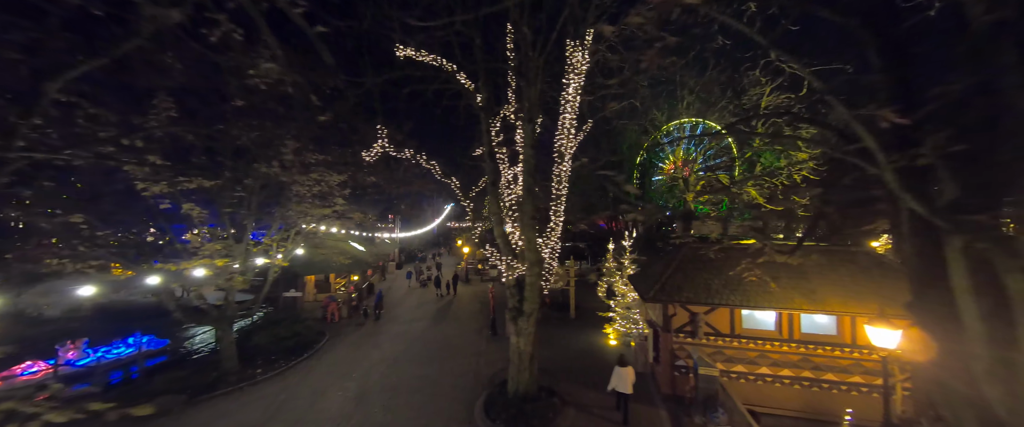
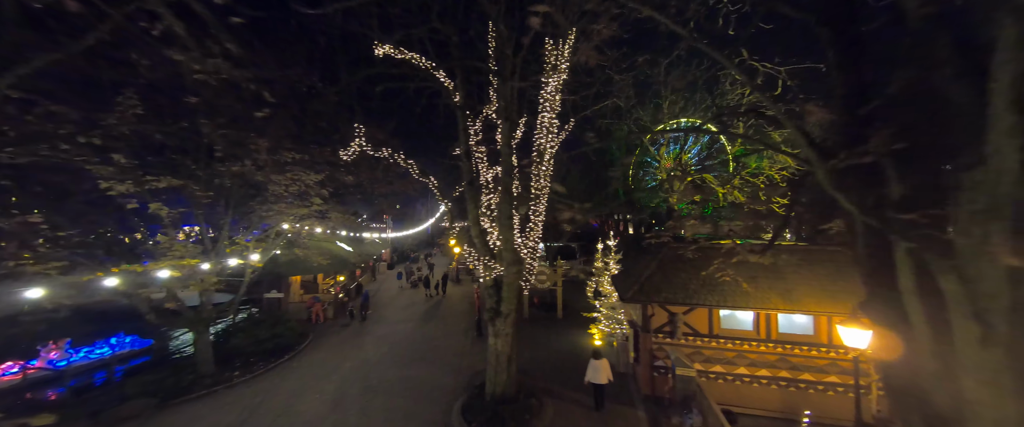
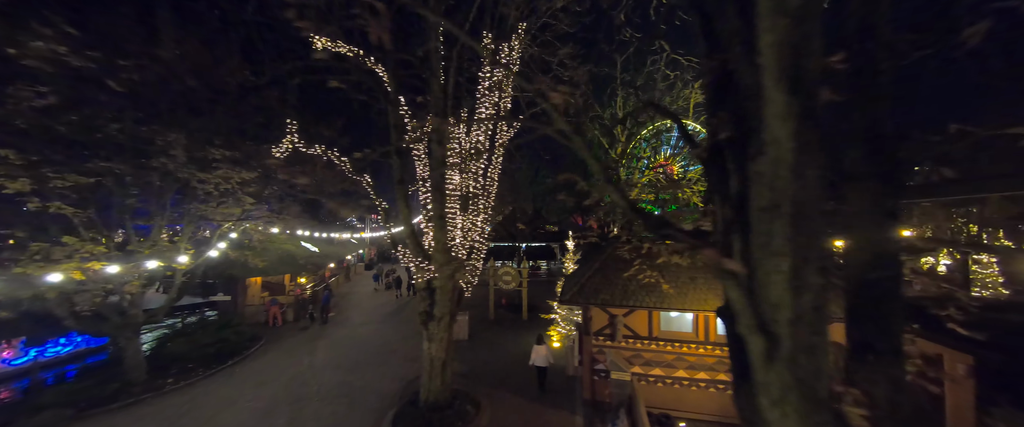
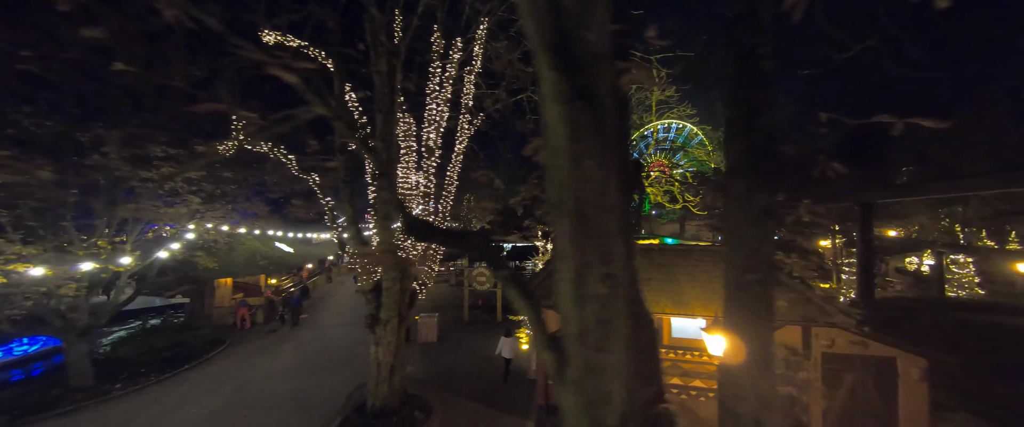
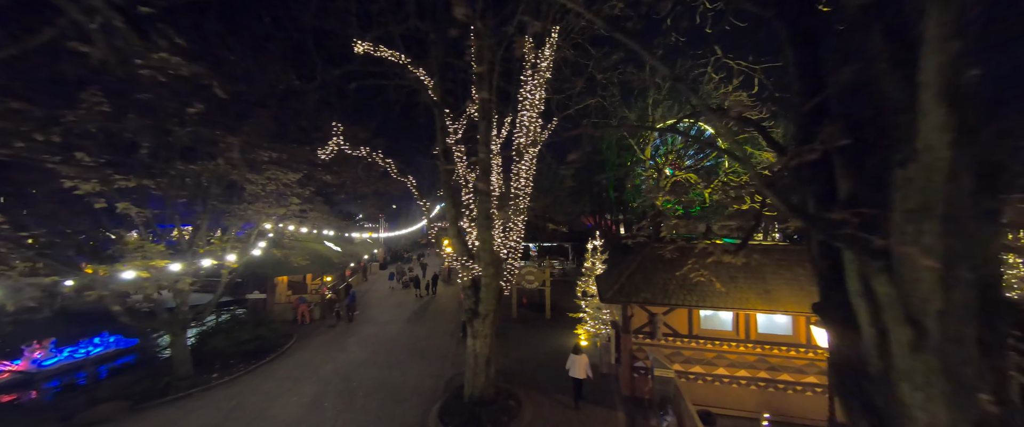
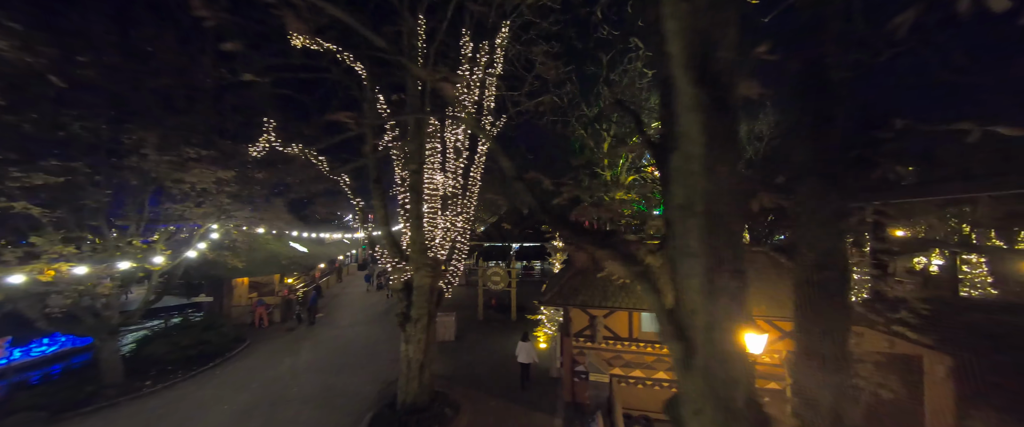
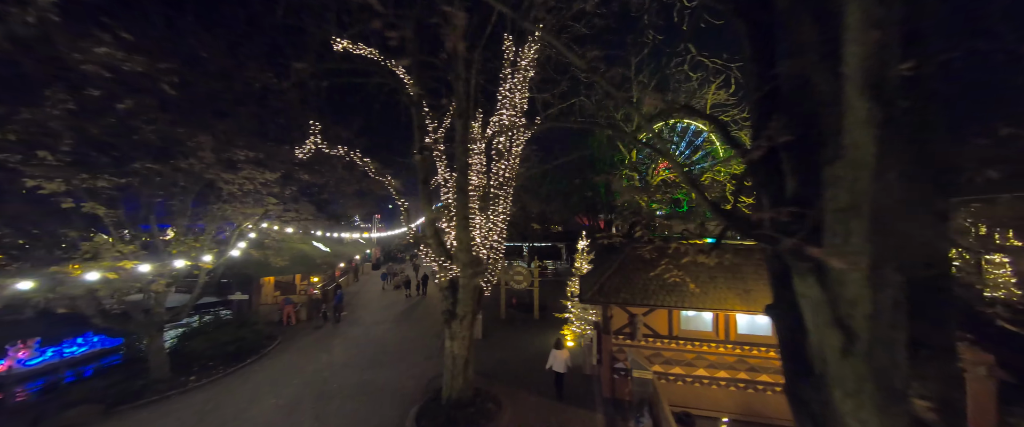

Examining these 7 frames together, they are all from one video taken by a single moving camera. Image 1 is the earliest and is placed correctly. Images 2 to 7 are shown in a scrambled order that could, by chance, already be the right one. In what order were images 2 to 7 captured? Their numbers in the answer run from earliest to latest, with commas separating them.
2, 5, 7, 3, 6, 4
